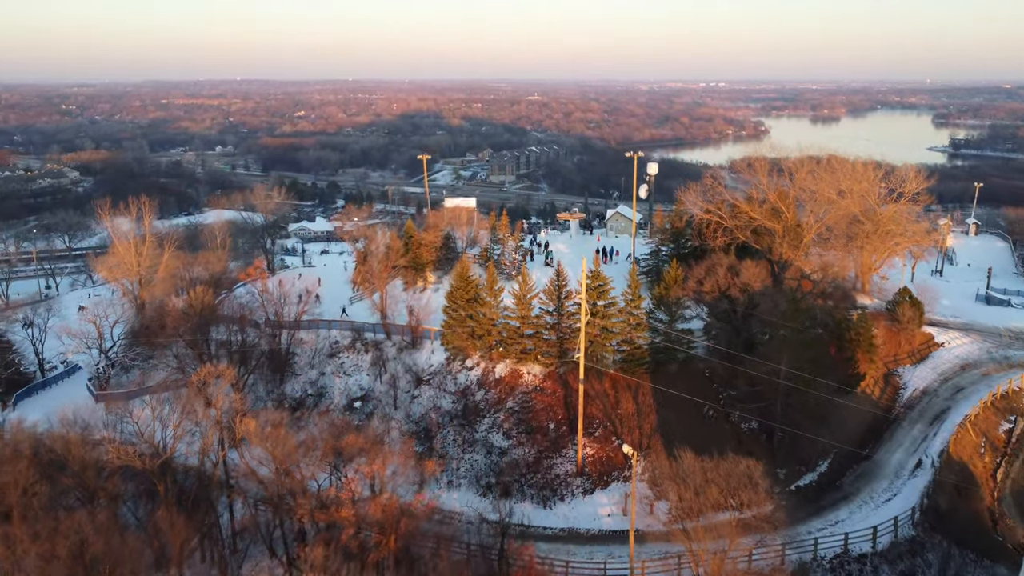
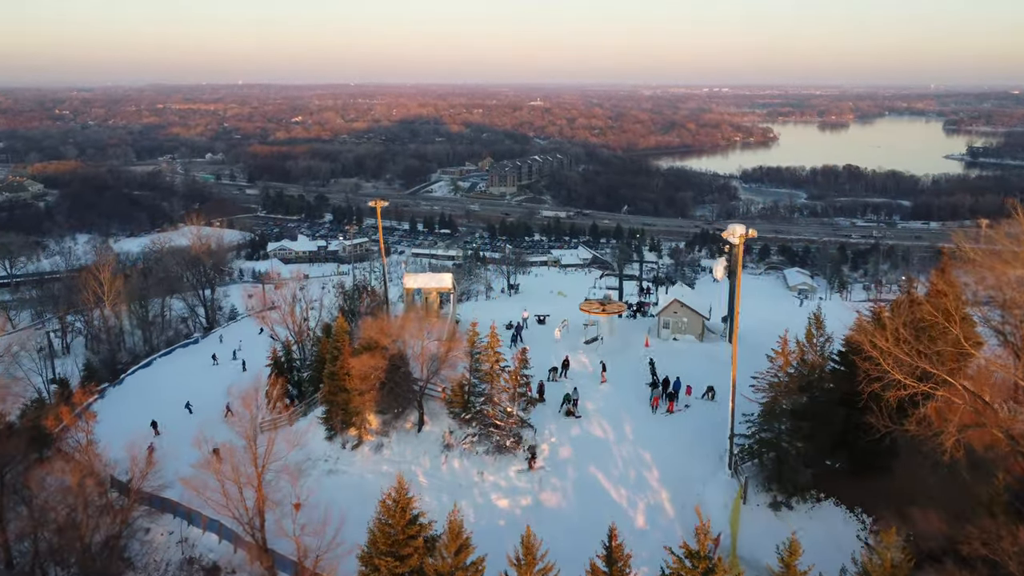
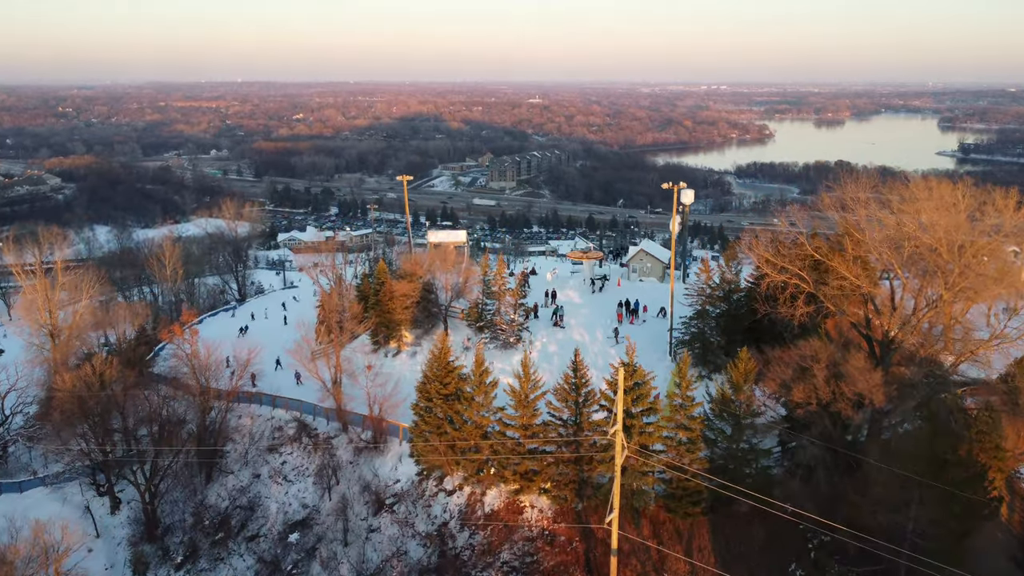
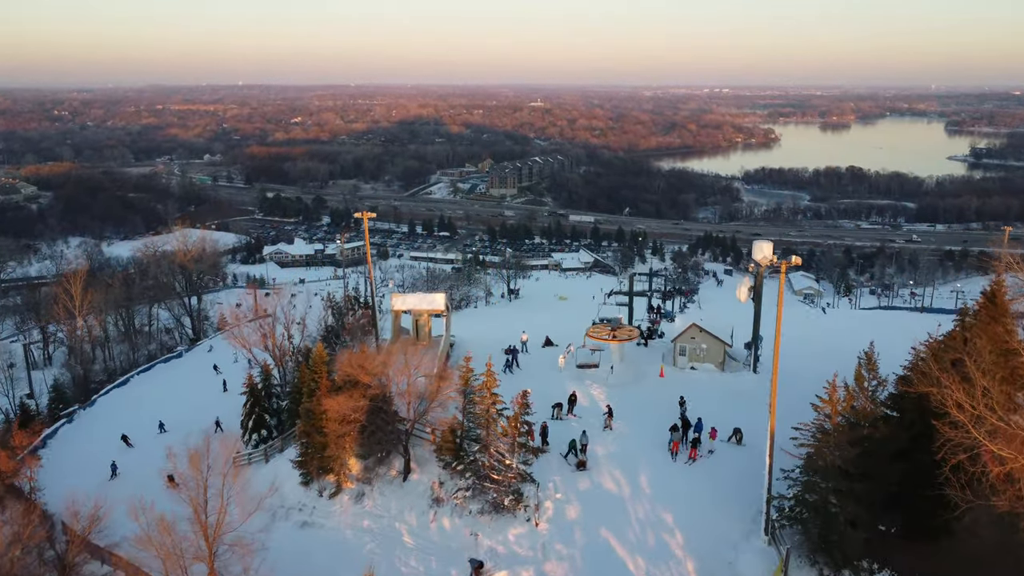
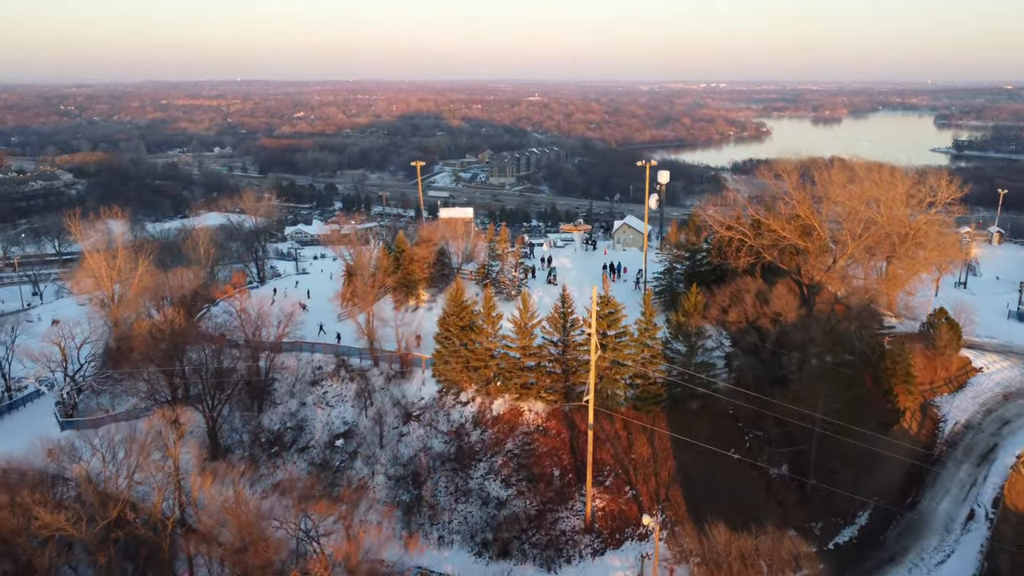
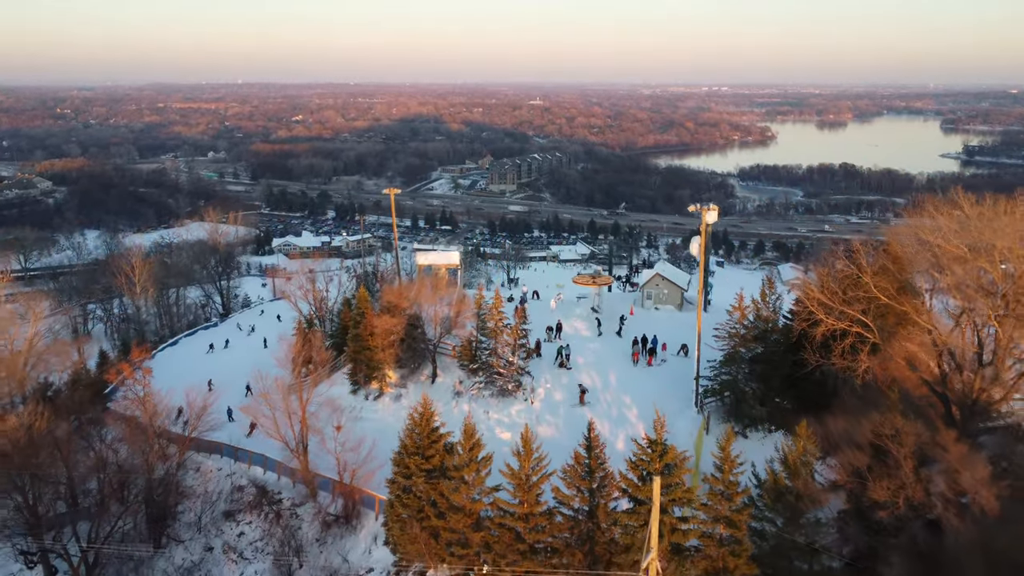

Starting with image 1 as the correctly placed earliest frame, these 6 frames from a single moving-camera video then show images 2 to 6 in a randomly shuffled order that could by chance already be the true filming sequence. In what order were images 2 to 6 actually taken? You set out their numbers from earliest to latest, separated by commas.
5, 3, 6, 2, 4
